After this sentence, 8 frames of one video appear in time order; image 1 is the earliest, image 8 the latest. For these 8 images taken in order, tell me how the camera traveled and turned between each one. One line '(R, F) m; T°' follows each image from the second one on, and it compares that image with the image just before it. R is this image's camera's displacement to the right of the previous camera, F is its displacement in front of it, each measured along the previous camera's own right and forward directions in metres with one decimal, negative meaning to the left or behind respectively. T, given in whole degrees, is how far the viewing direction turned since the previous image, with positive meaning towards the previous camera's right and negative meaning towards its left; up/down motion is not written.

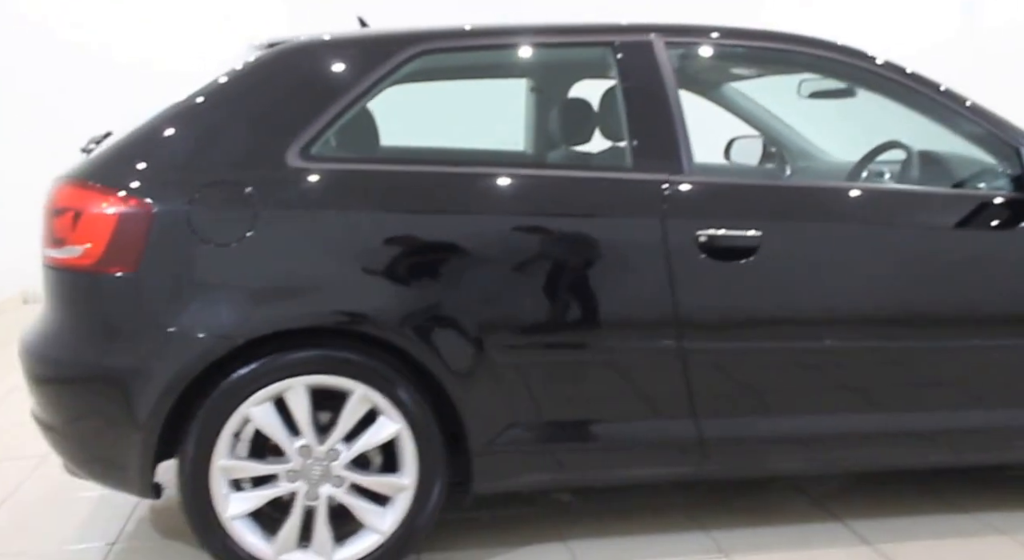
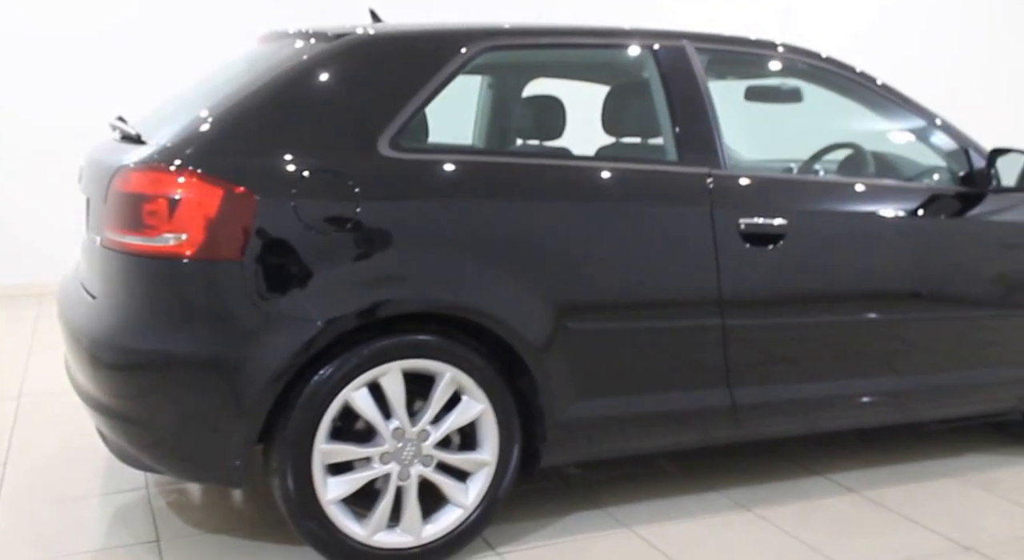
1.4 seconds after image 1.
(-0.7, -0.1) m; +13°
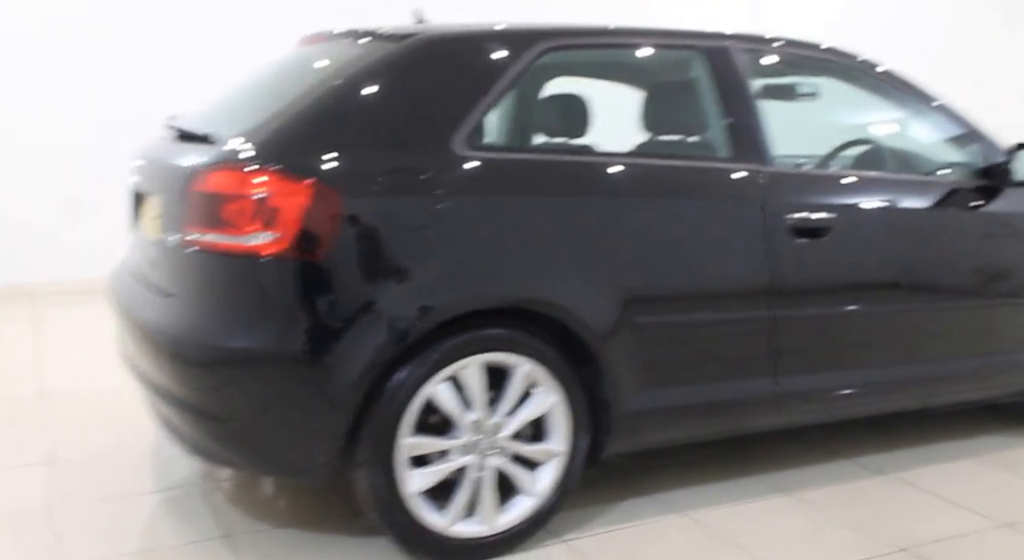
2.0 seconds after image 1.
(-0.3, 0.0) m; +4°
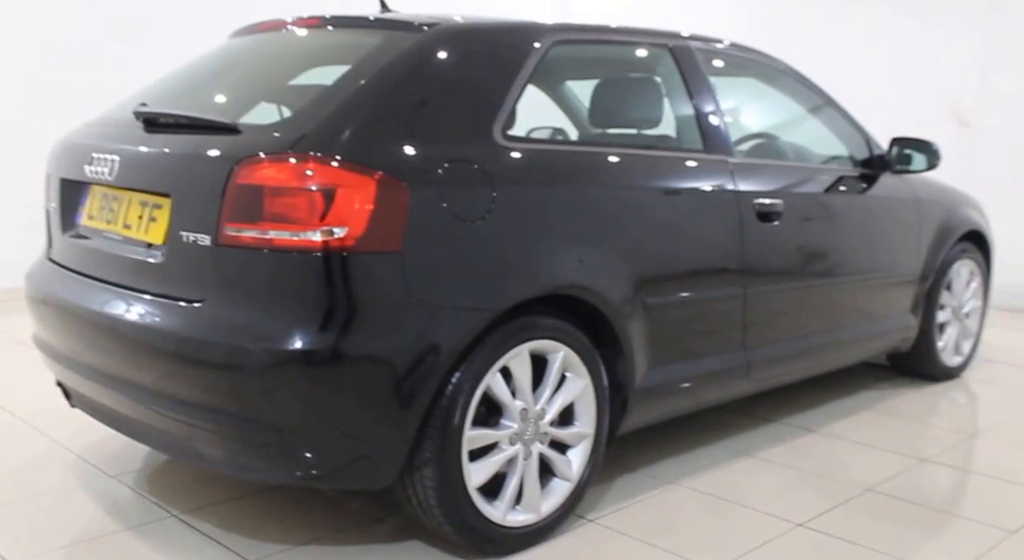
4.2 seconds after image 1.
(-0.7, +0.1) m; +16°
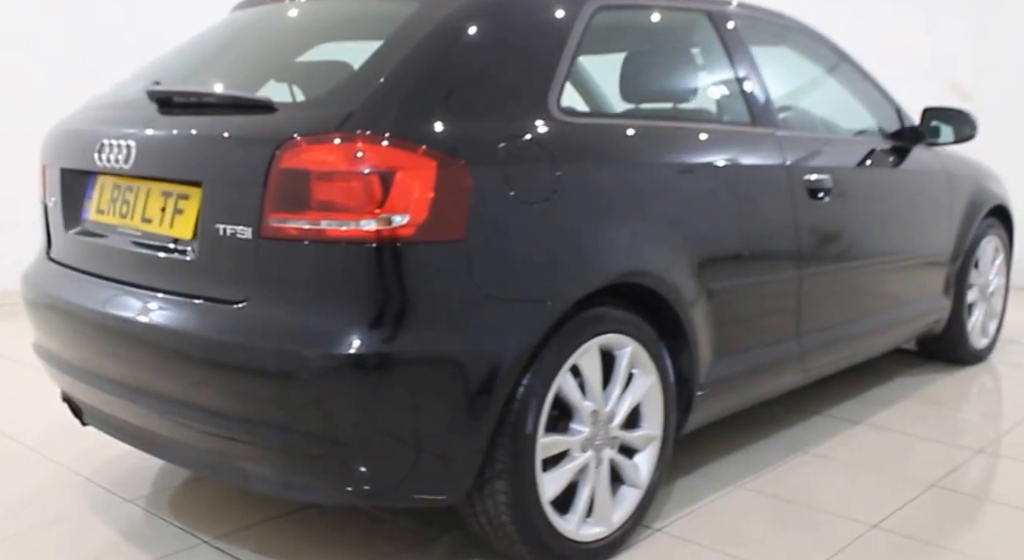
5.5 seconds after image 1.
(-0.2, +0.2) m; +3°
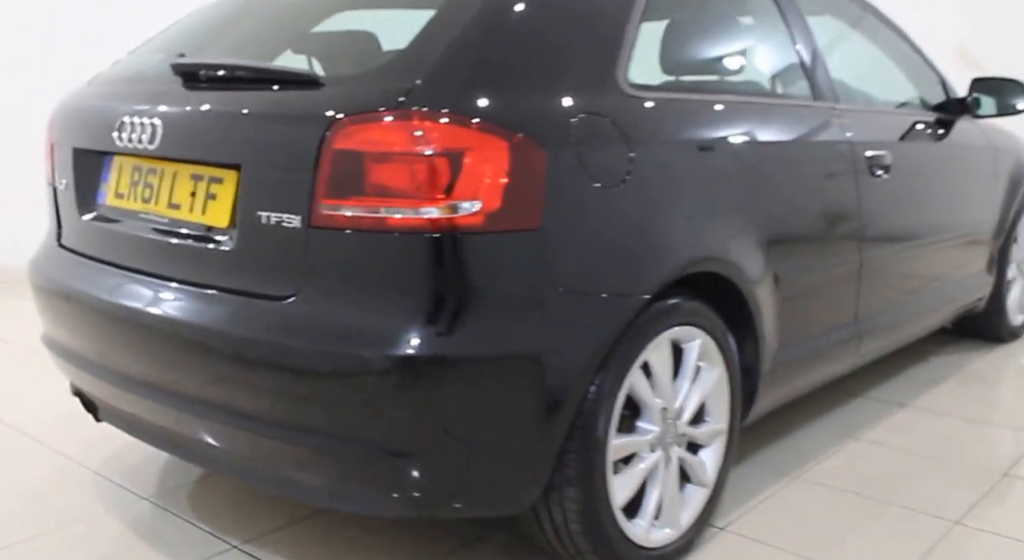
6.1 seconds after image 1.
(-0.2, +0.2) m; +1°
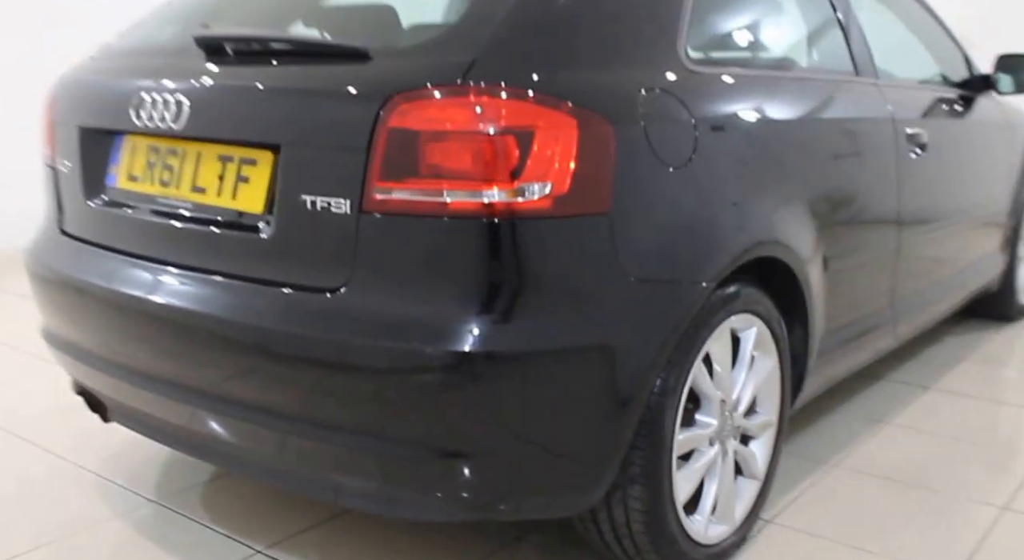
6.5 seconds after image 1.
(-0.2, +0.1) m; +2°
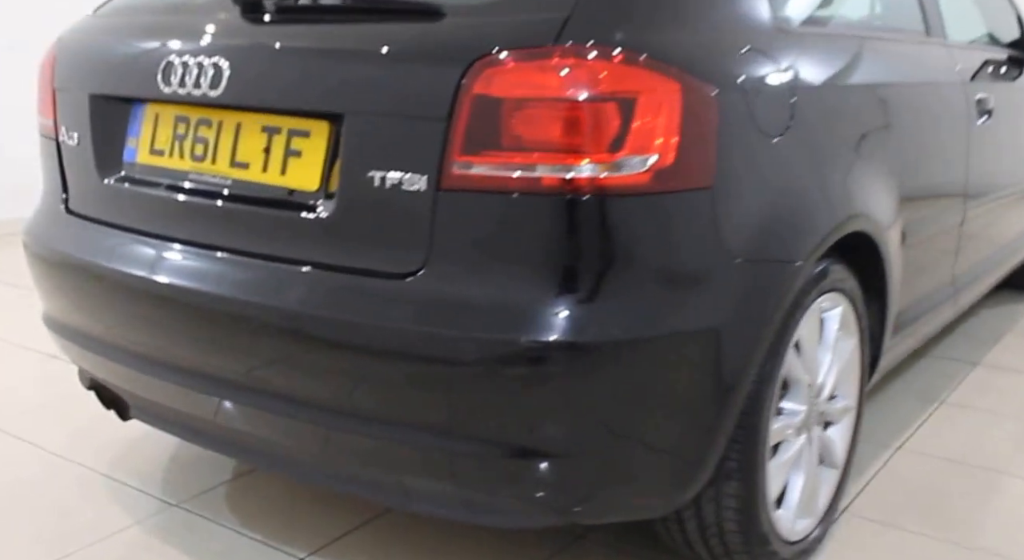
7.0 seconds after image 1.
(-0.2, +0.2) m; +2°
